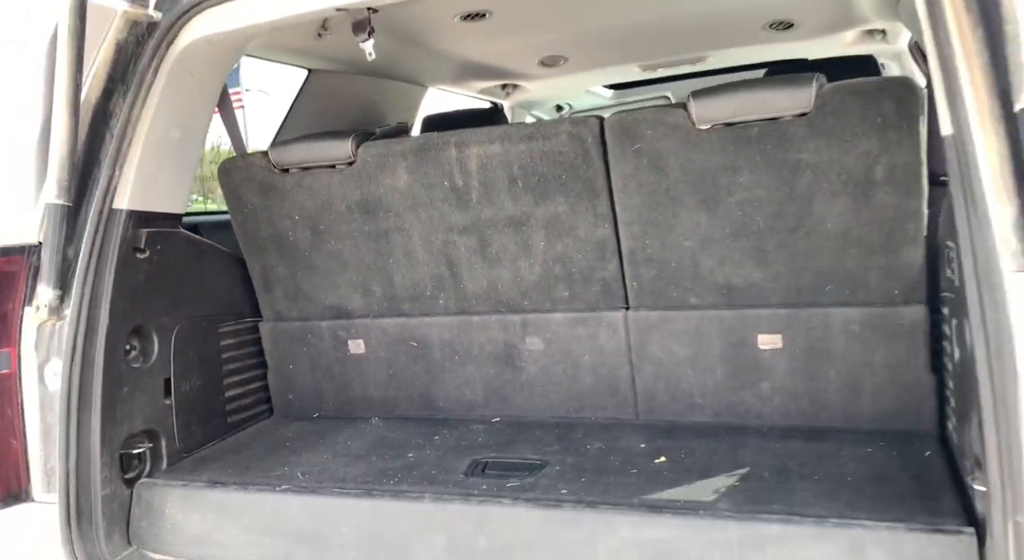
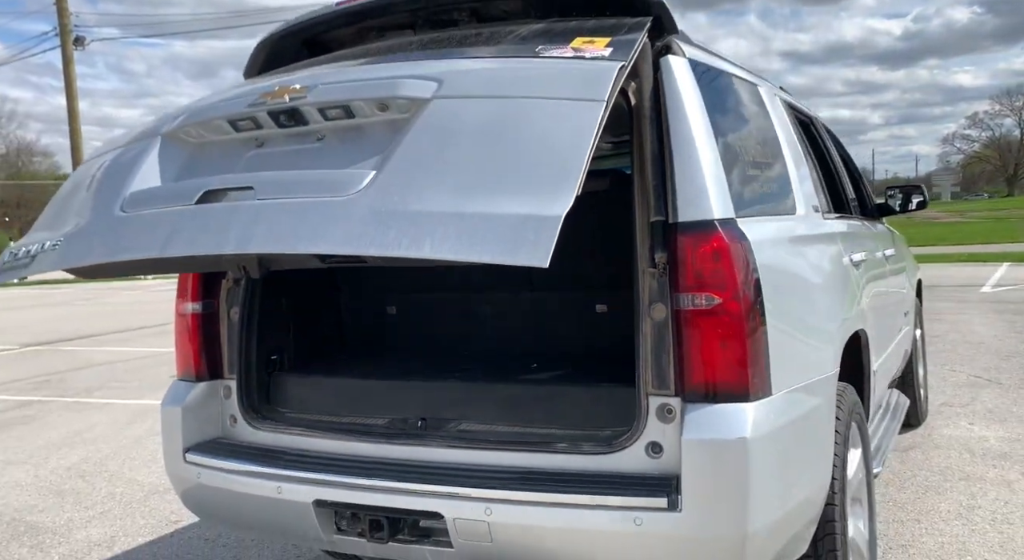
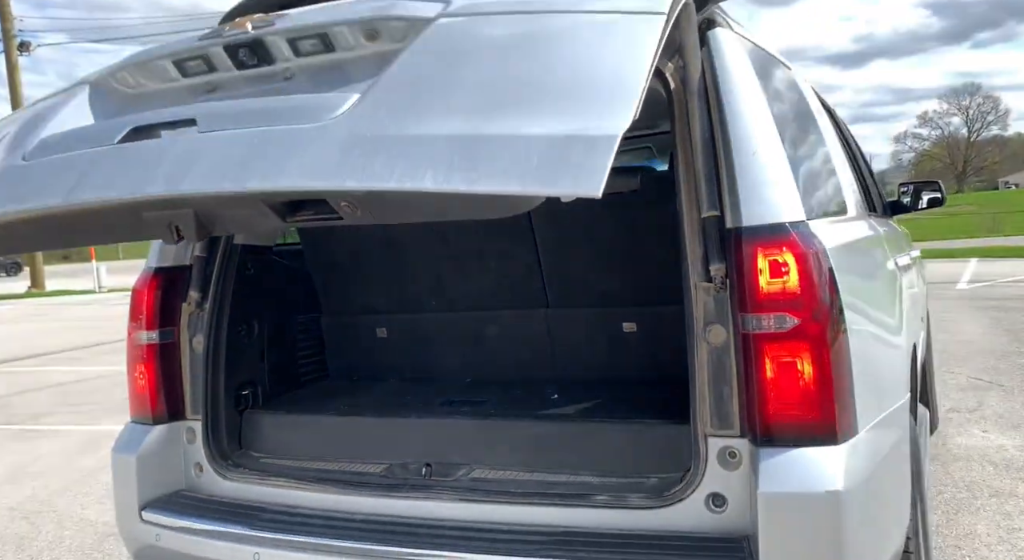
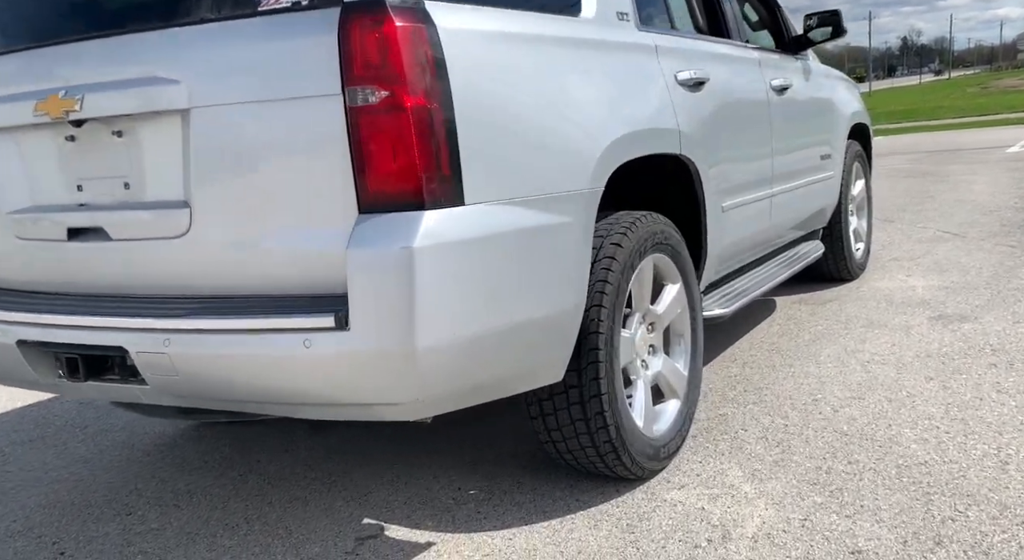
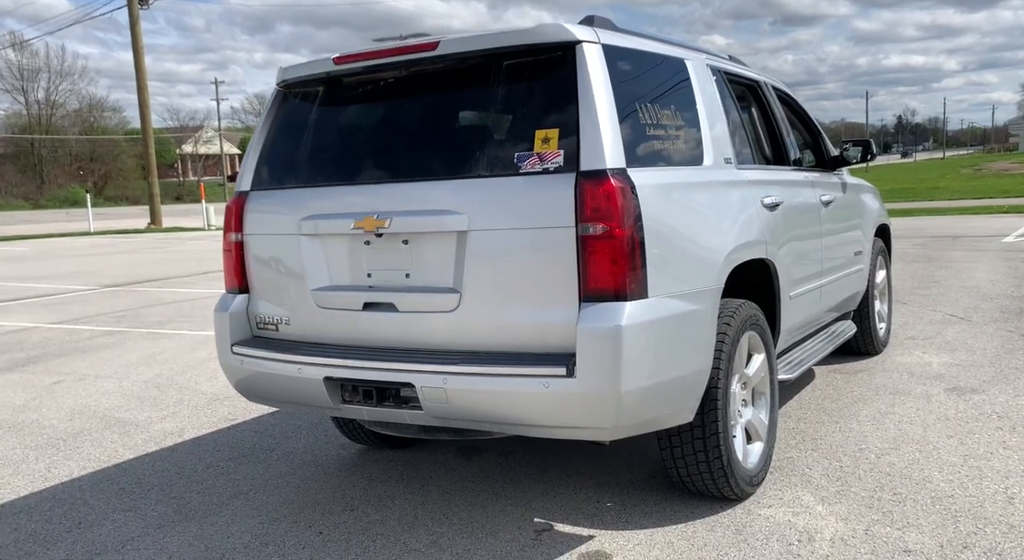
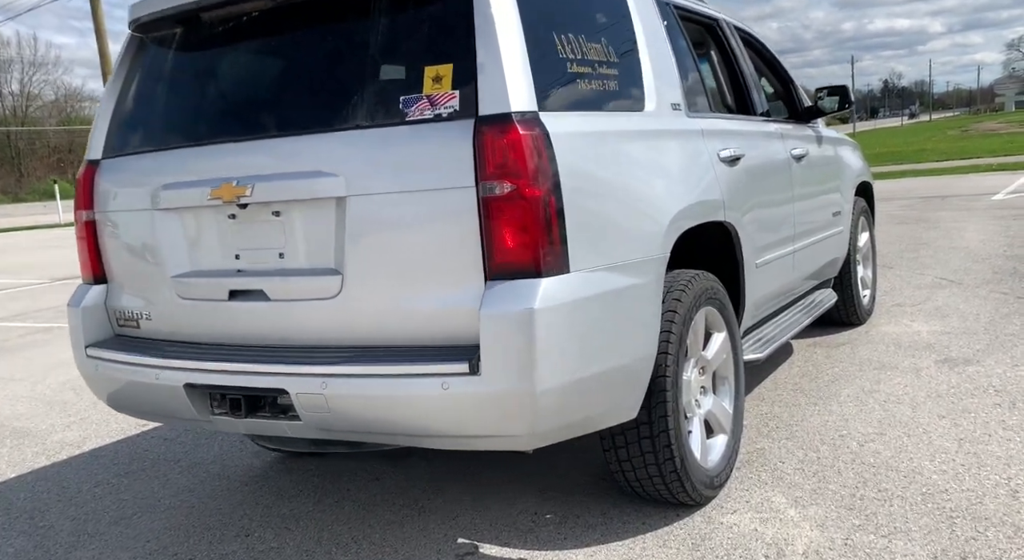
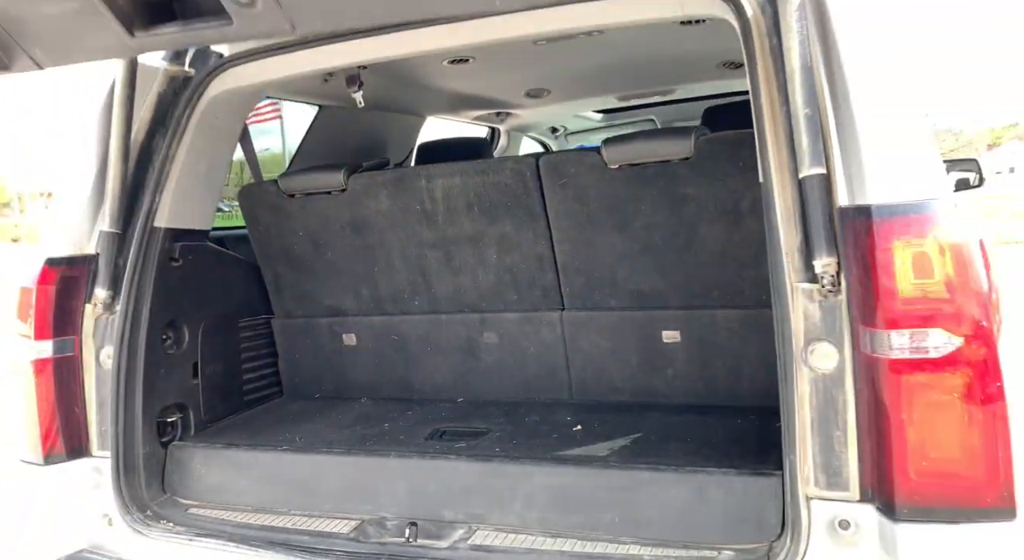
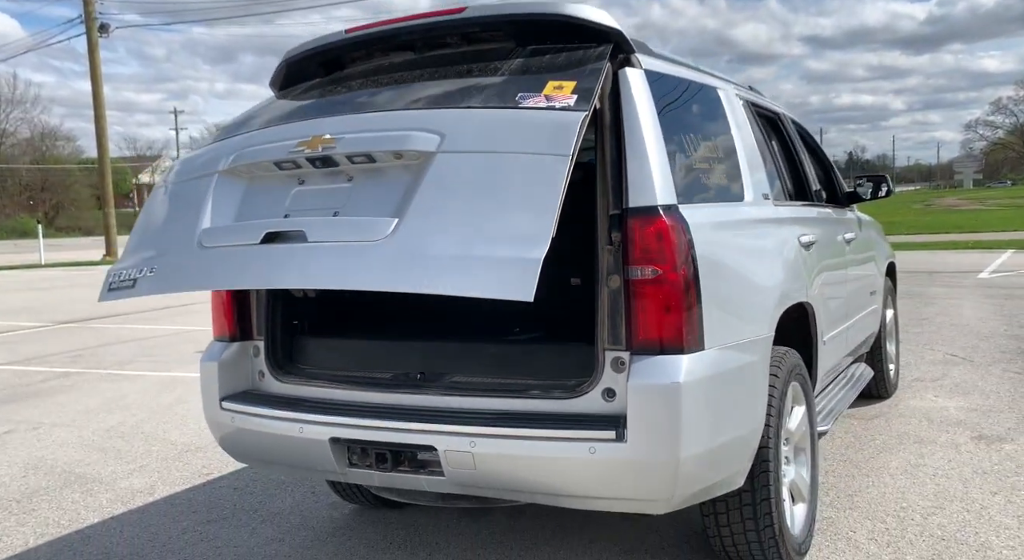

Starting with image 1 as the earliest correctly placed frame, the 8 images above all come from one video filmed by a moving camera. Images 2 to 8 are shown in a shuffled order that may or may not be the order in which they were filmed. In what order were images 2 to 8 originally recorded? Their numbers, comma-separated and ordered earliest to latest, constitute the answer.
7, 3, 2, 8, 5, 6, 4
